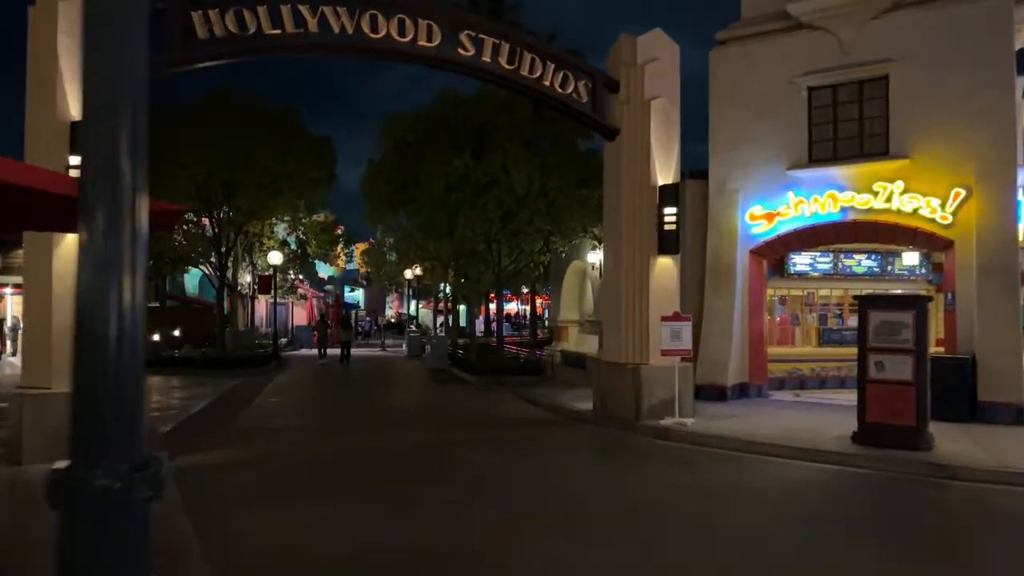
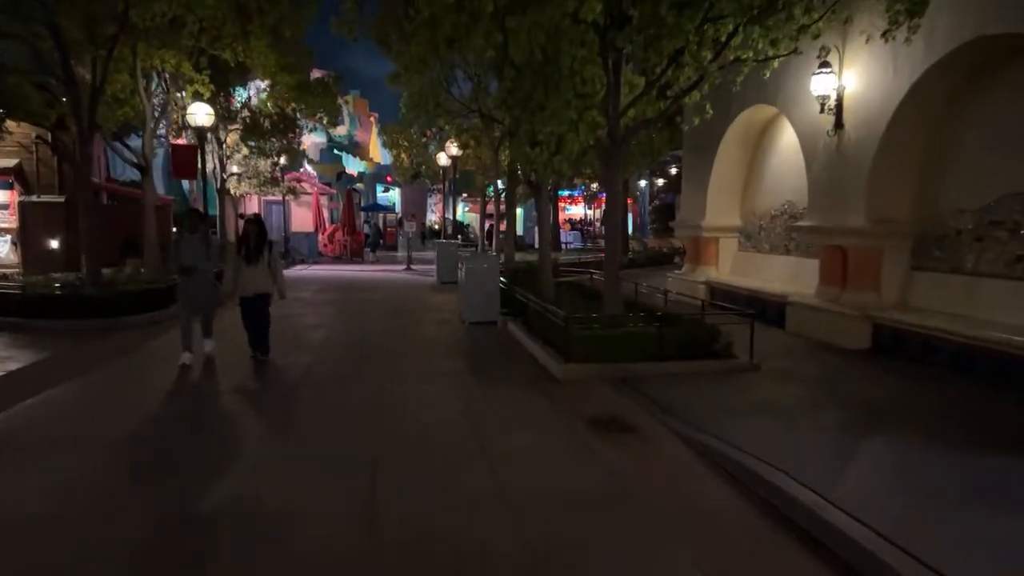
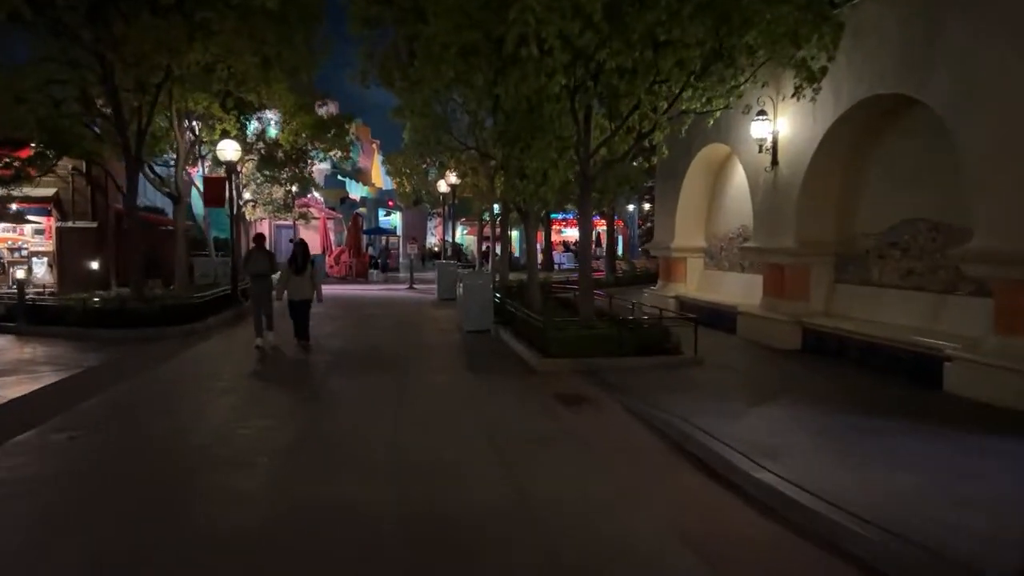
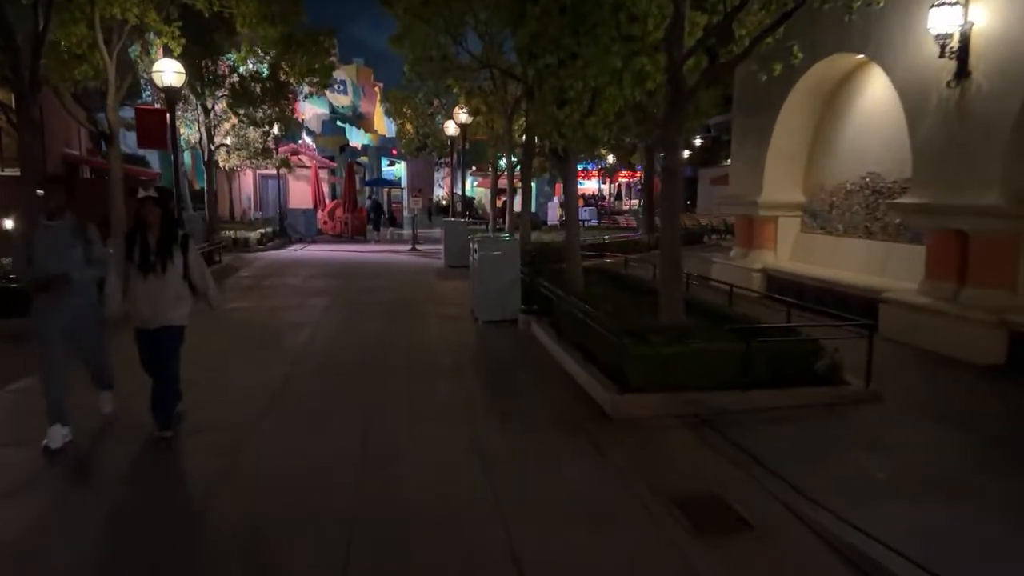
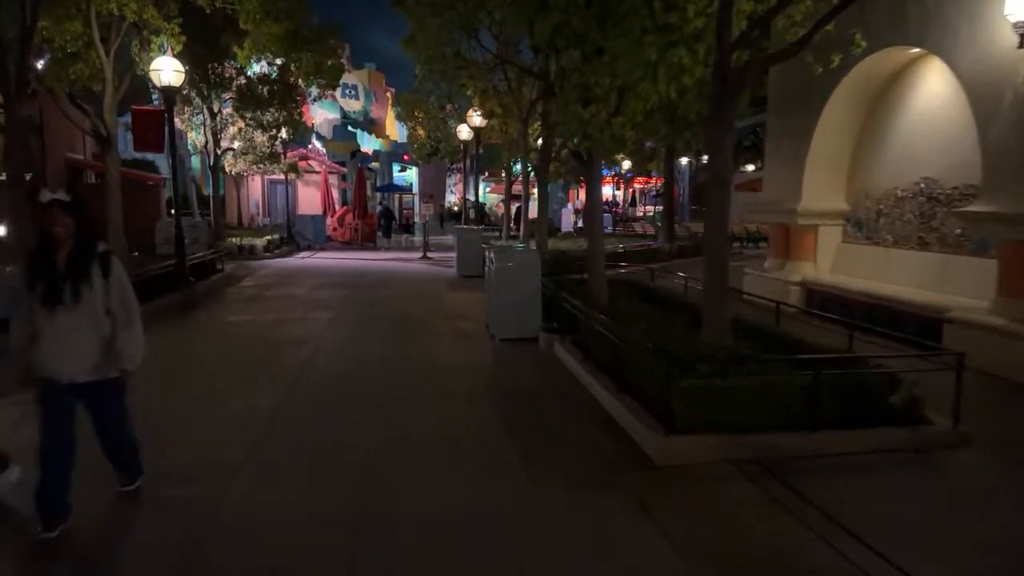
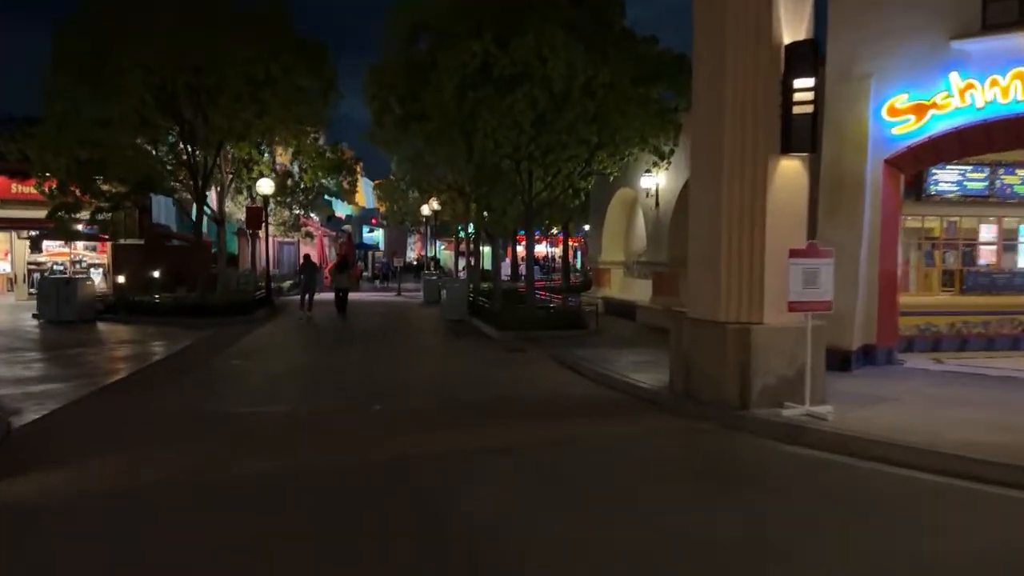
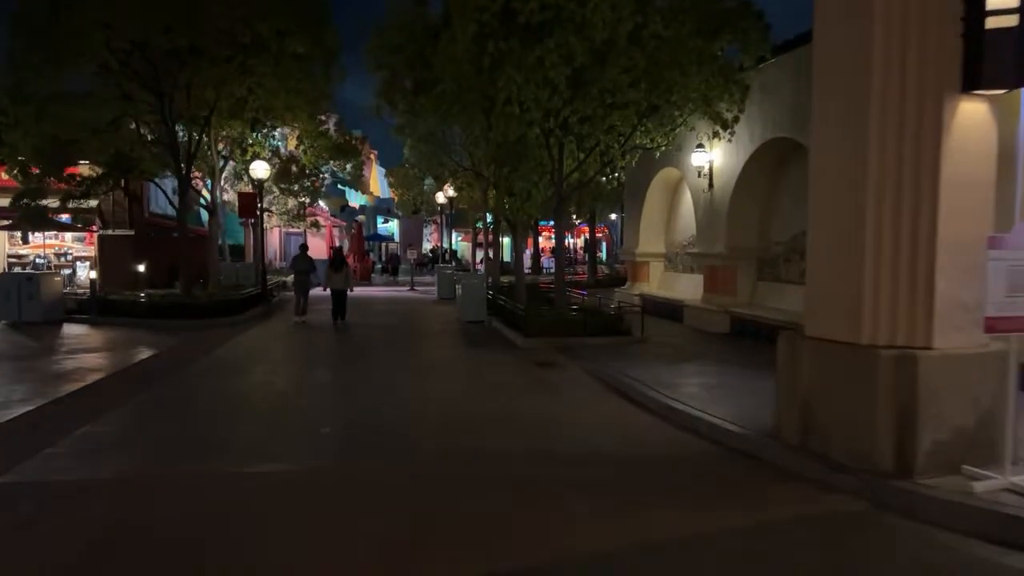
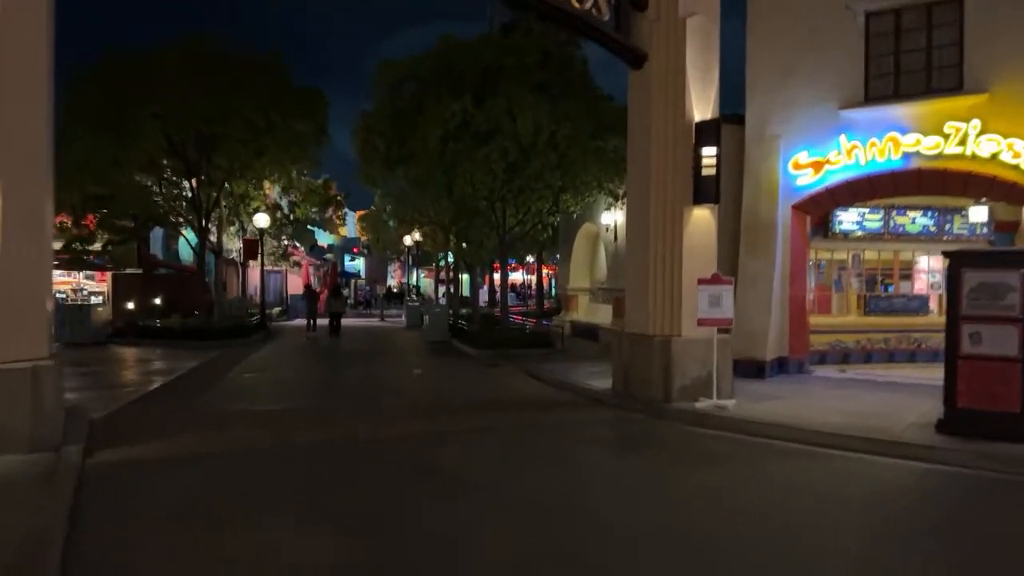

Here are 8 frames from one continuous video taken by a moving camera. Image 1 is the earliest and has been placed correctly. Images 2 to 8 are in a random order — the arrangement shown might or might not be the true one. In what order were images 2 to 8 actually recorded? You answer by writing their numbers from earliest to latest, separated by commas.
8, 6, 7, 3, 2, 4, 5
